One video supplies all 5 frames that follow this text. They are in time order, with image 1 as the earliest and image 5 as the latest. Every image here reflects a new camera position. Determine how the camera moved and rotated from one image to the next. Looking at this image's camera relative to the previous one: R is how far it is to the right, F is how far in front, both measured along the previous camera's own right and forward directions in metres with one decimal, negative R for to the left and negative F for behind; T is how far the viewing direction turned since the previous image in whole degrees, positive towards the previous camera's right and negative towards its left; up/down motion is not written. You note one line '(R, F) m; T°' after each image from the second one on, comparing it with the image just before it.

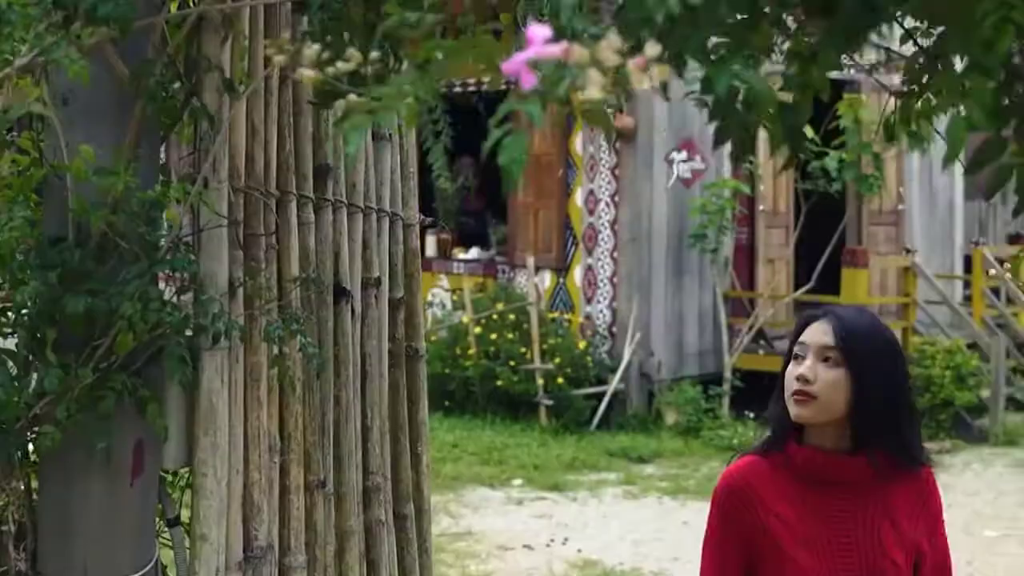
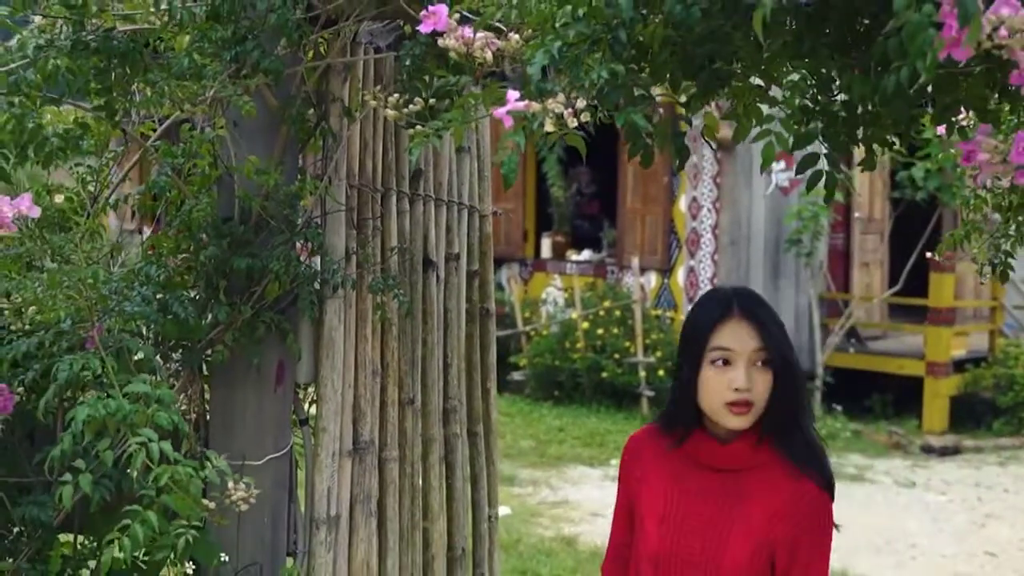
(+0.1, -0.8) m; -4°
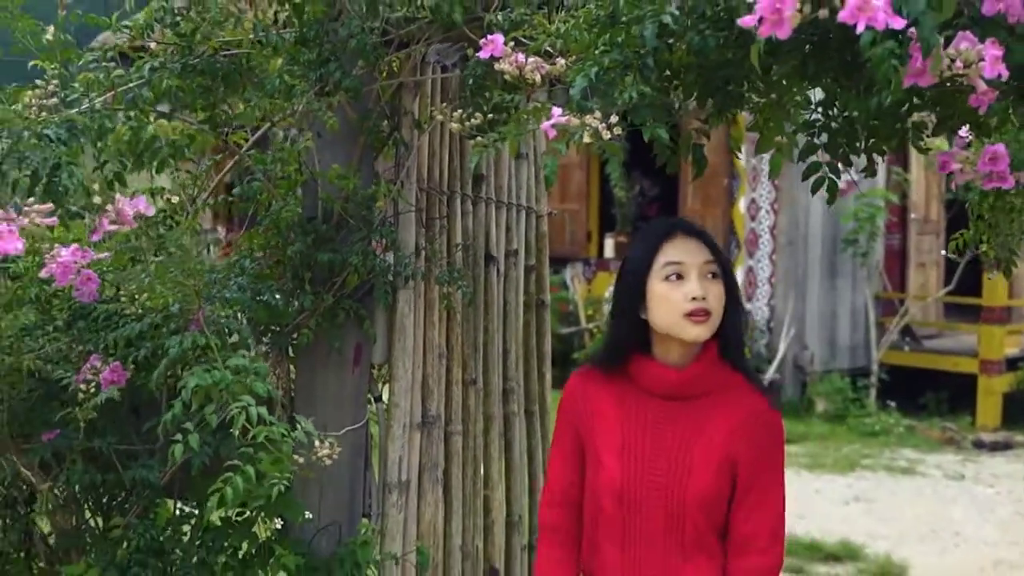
(0.0, -0.4) m; -2°
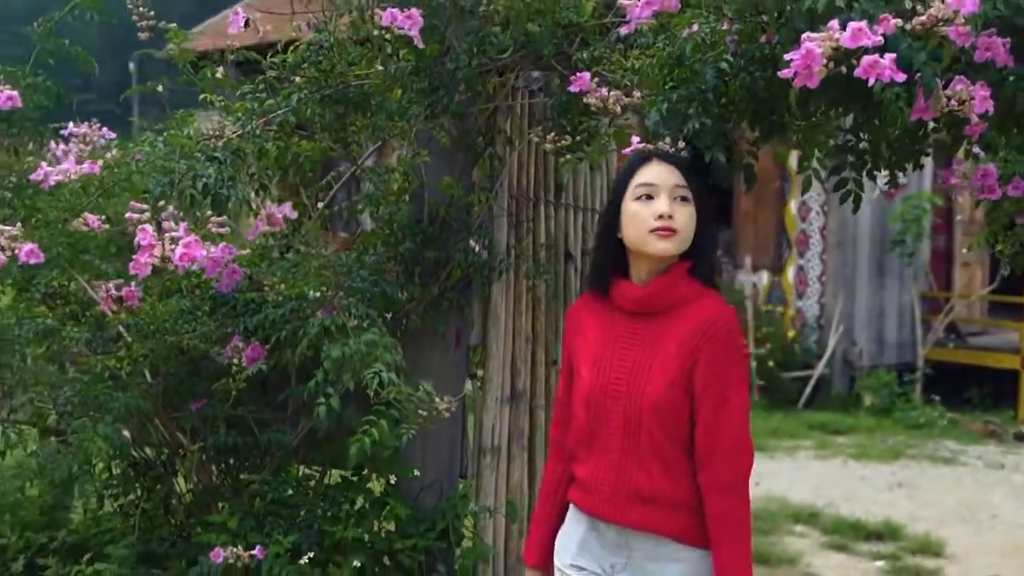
(0.0, -0.5) m; -2°
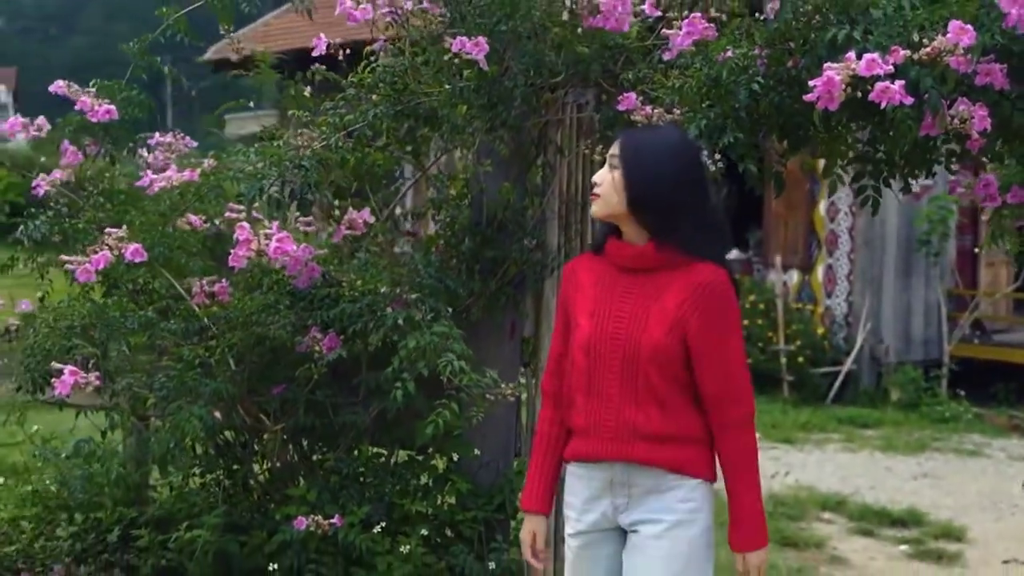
(0.0, -0.4) m; -1°
